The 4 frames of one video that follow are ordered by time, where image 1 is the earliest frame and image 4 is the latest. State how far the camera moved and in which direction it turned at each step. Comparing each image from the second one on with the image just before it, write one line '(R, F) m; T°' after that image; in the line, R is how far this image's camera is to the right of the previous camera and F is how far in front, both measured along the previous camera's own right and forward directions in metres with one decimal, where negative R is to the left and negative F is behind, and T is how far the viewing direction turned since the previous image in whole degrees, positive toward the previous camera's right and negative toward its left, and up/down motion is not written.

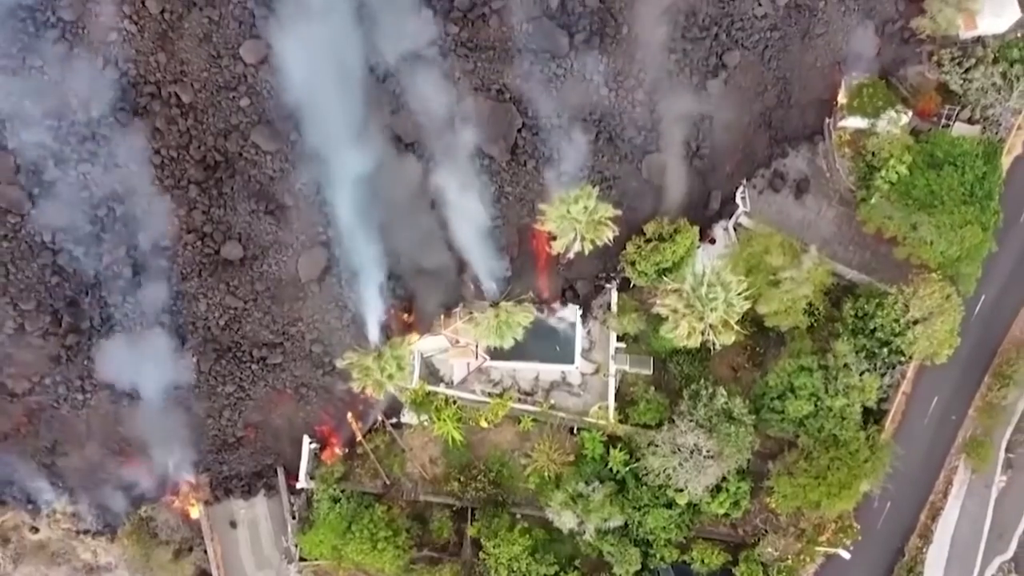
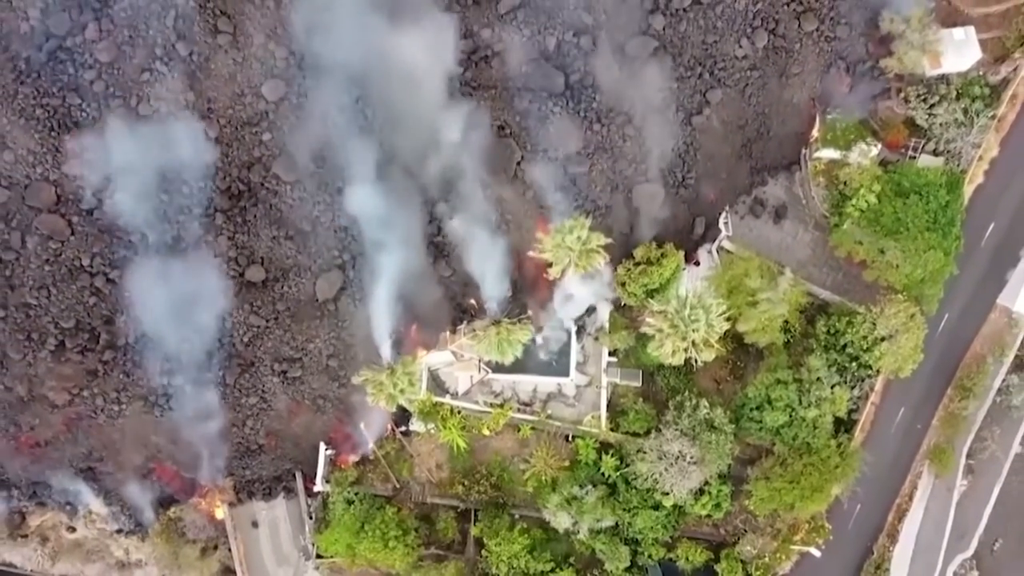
(0.0, -1.6) m; 0°
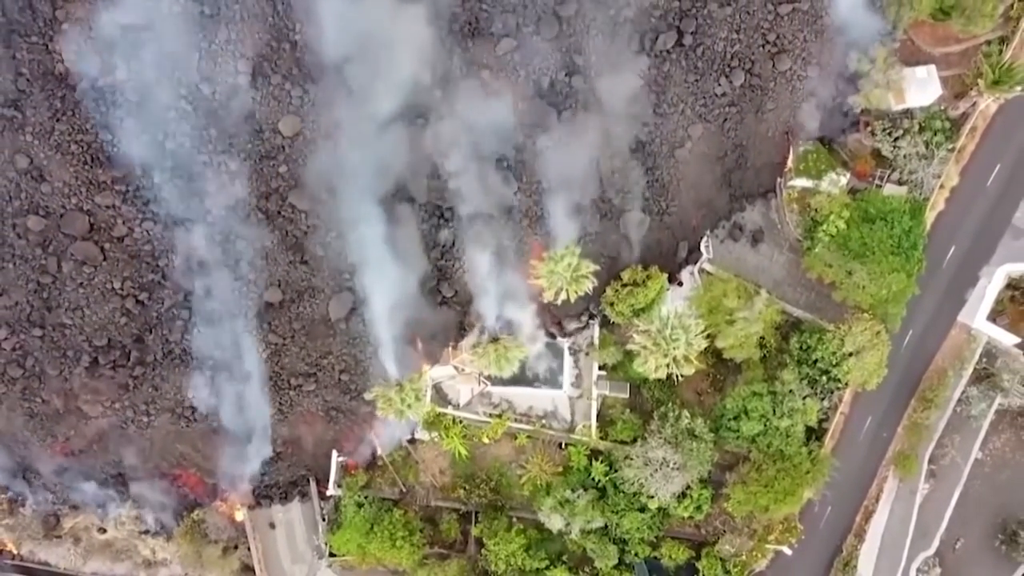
(+0.1, -1.7) m; 0°
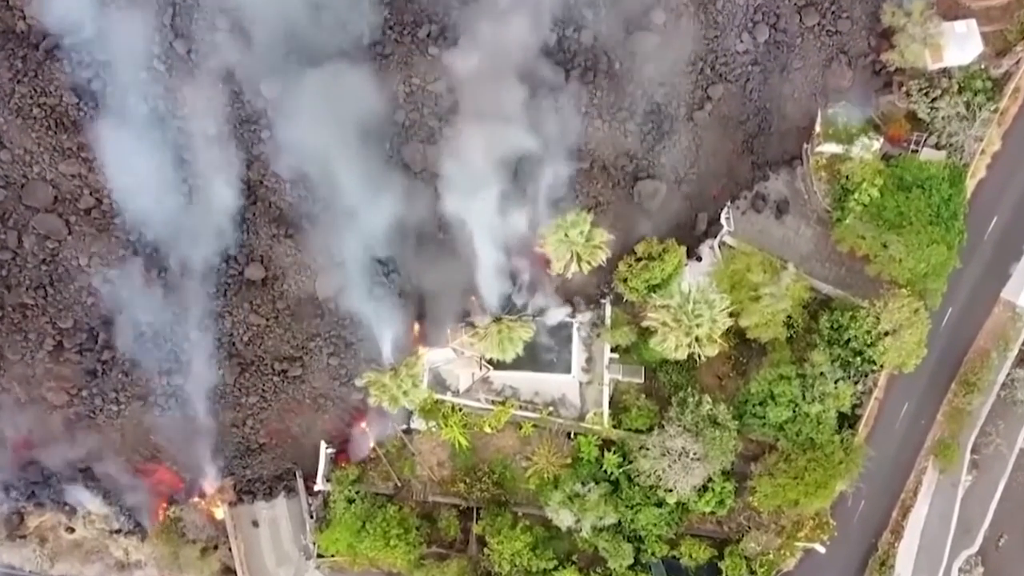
(-0.1, +1.8) m; 0°
